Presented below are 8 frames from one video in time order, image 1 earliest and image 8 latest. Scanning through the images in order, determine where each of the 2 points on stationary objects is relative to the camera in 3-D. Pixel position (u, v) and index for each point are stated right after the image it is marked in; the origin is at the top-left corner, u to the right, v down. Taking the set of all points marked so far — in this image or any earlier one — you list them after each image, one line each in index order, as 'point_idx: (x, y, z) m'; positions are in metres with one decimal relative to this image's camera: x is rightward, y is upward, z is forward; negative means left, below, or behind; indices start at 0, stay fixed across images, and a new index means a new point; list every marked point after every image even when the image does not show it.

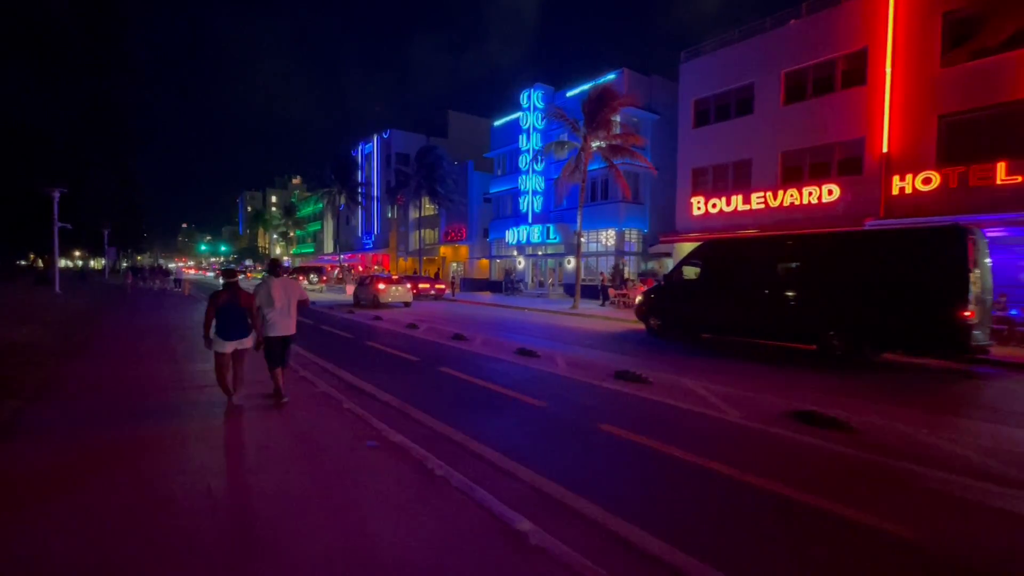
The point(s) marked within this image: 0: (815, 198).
0: (+9.6, +2.7, +18.5) m
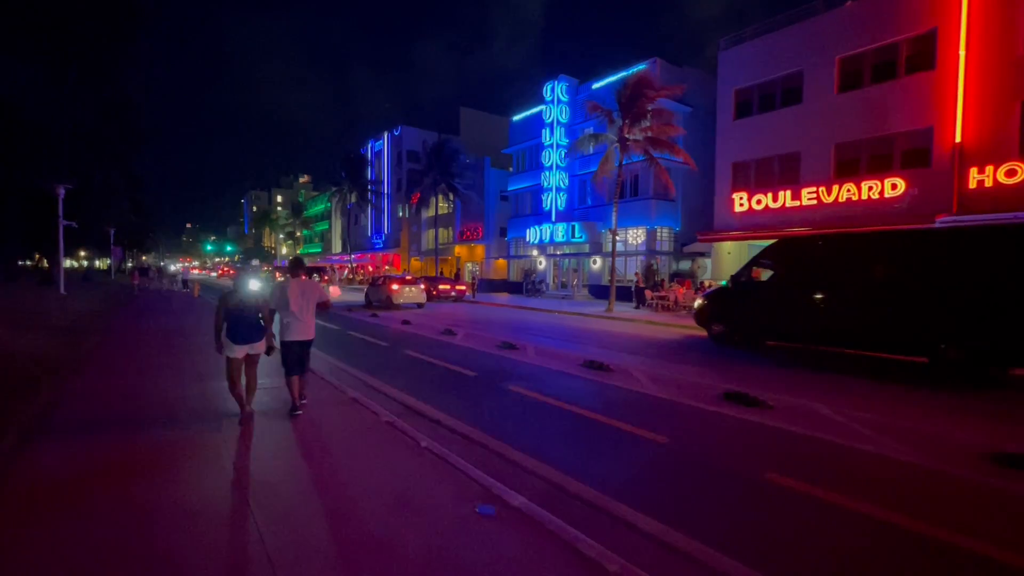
0: (+10.5, +2.7, +17.3) m
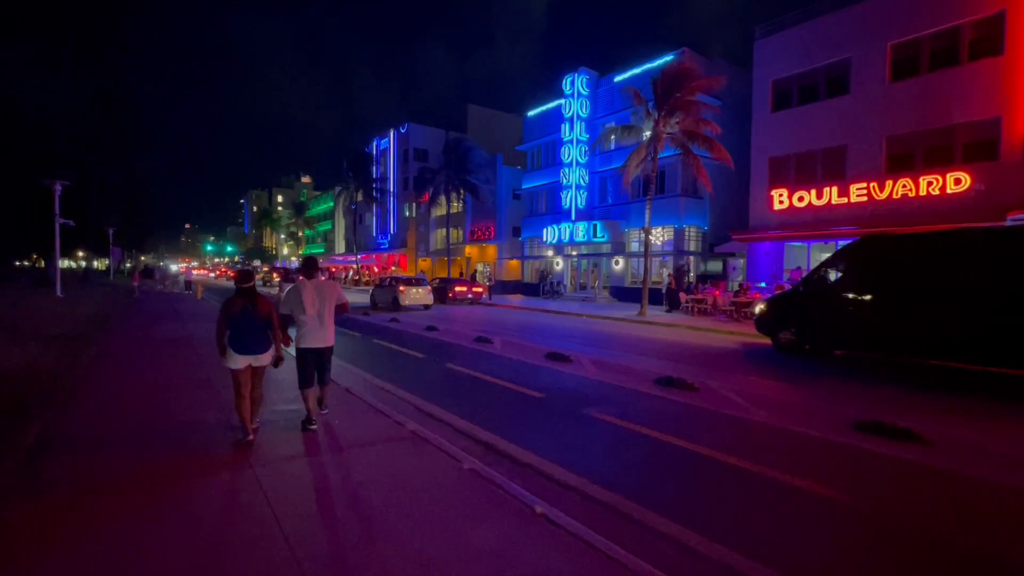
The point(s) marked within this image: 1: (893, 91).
0: (+11.2, +2.6, +16.2) m
1: (+10.6, +5.4, +17.2) m
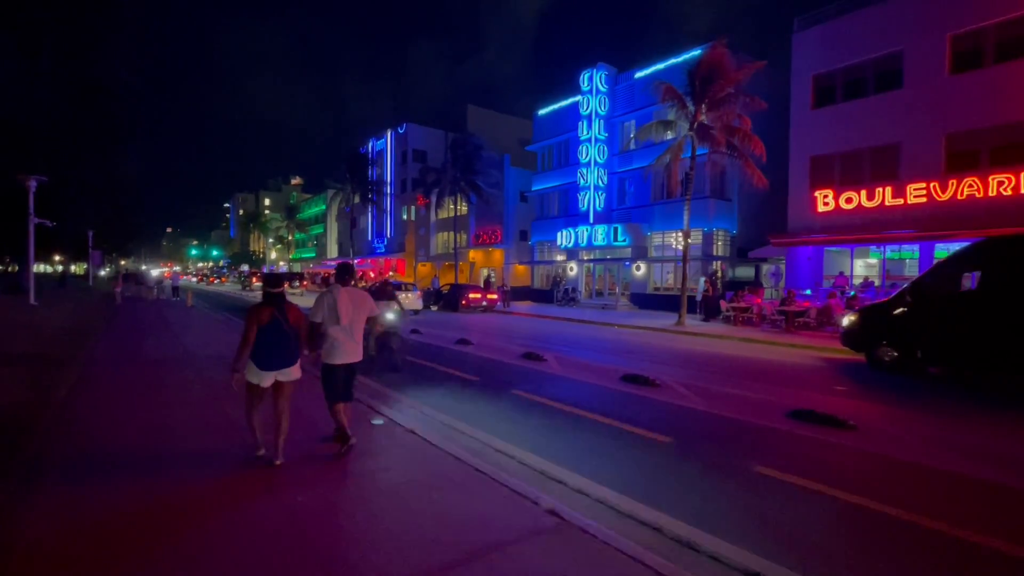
0: (+11.9, +2.4, +15.1) m
1: (+11.3, +5.2, +16.1) m
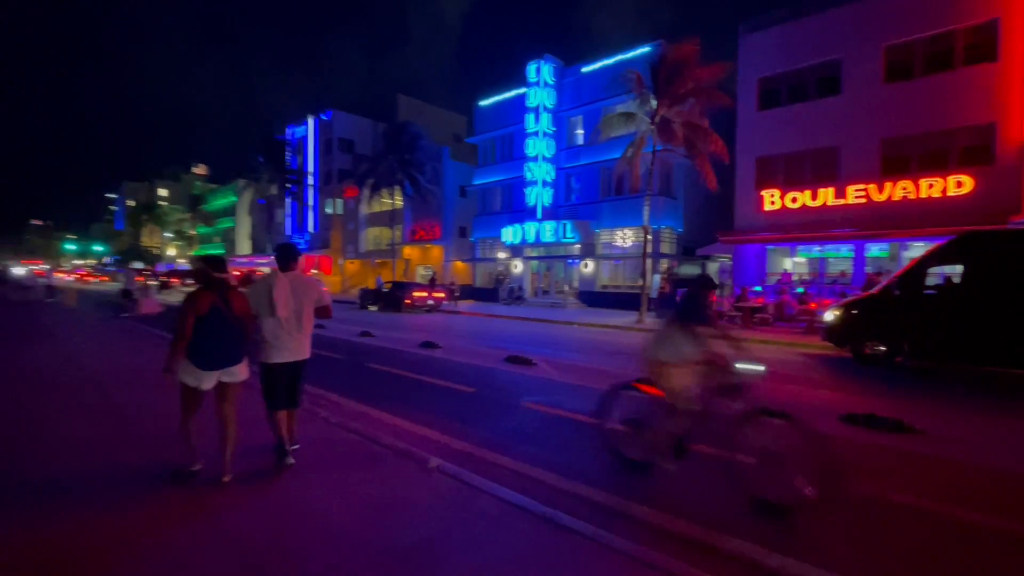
0: (+11.0, +2.5, +16.2) m
1: (+10.2, +5.3, +17.1) m
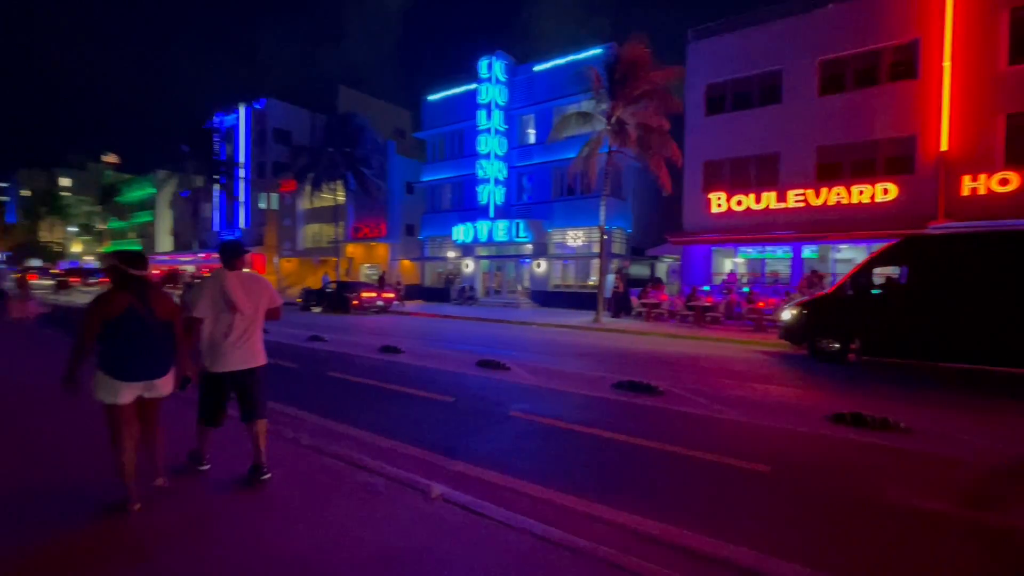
0: (+9.9, +2.5, +17.5) m
1: (+9.0, +5.3, +18.3) m
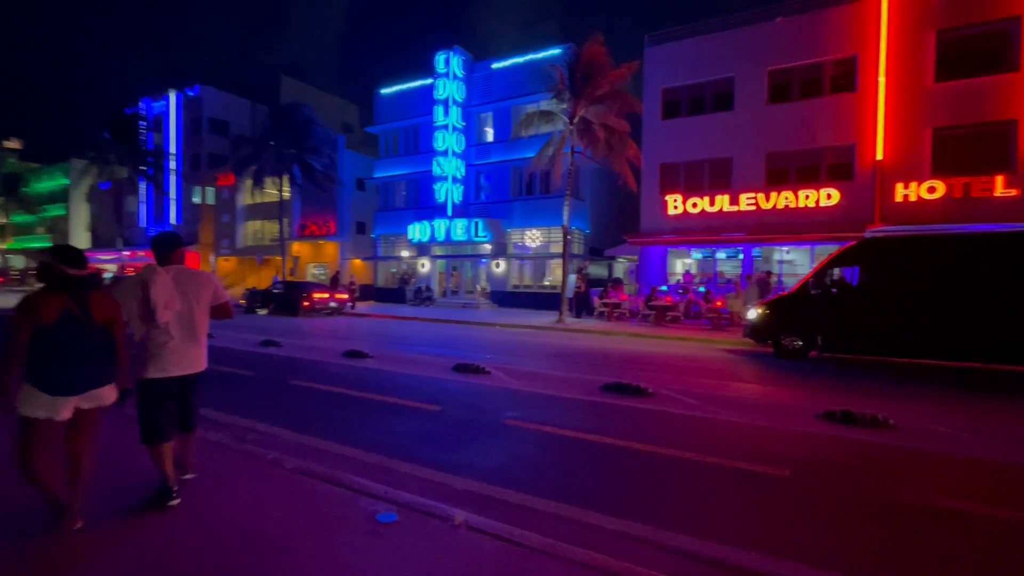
0: (+8.9, +2.5, +18.5) m
1: (+8.0, +5.3, +19.2) m
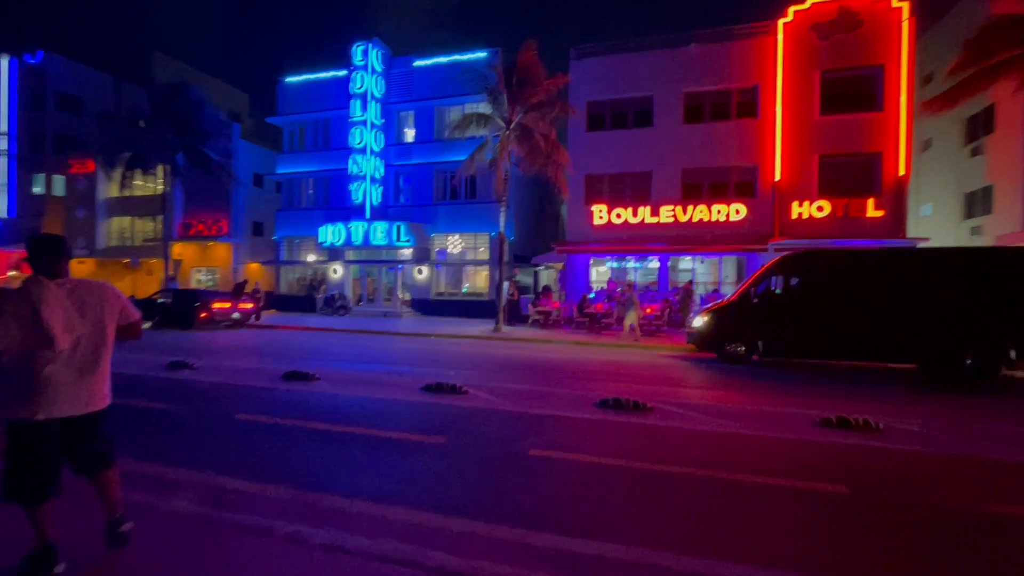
0: (+6.9, +2.3, +20.1) m
1: (+5.8, +5.1, +20.5) m
